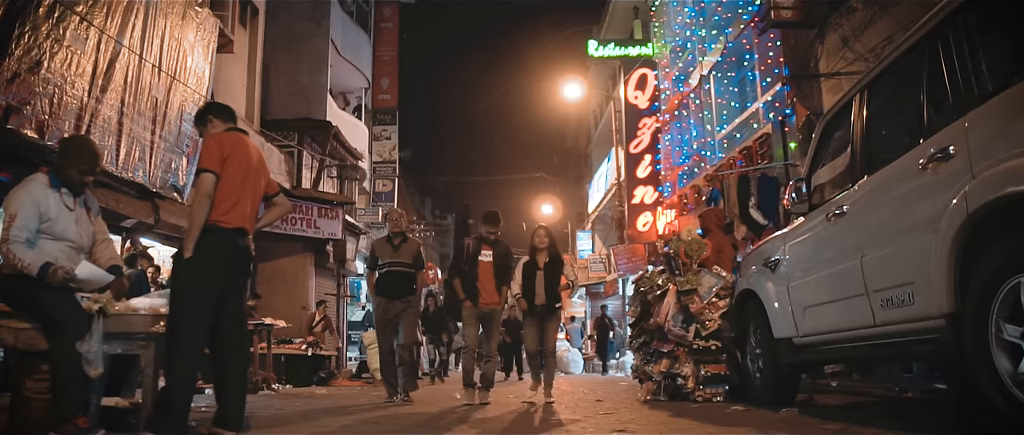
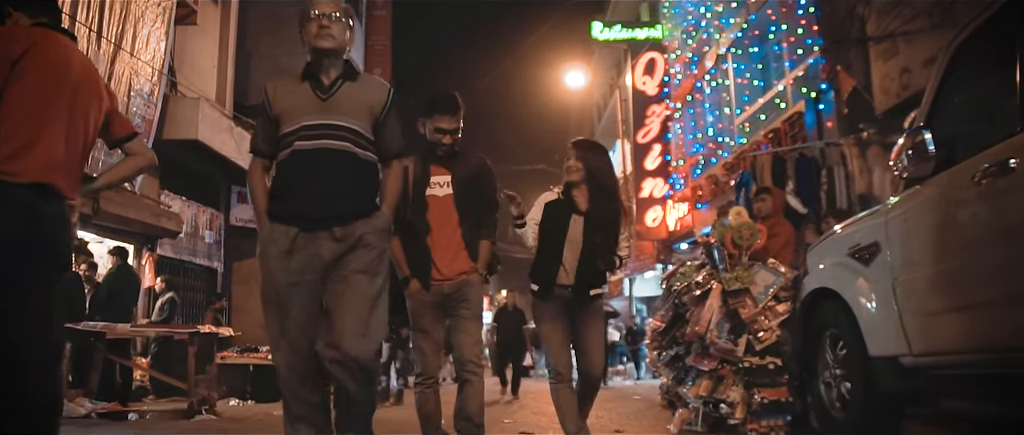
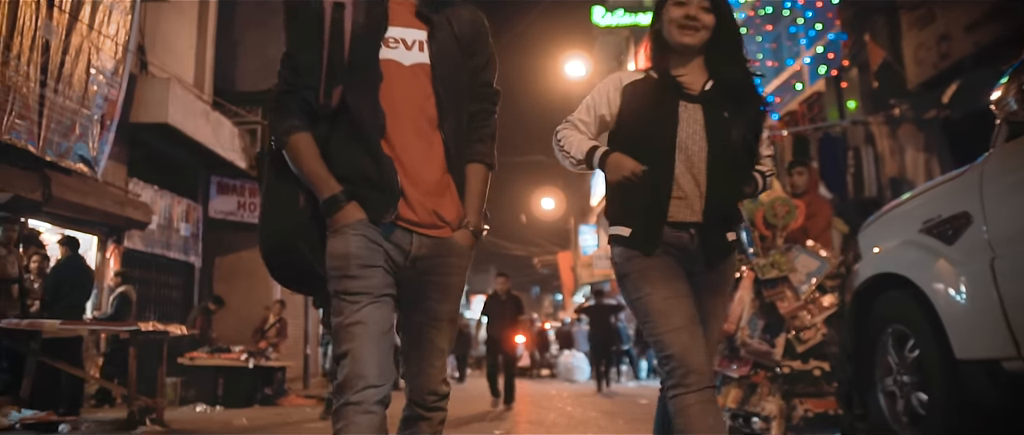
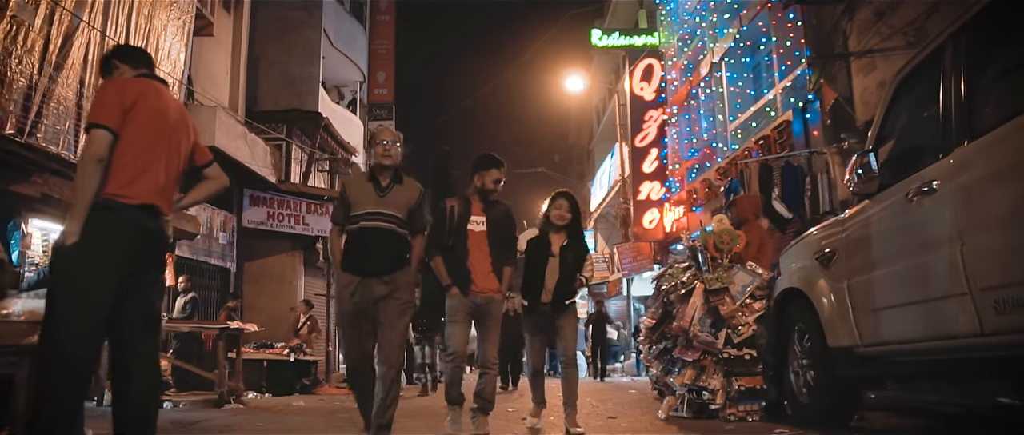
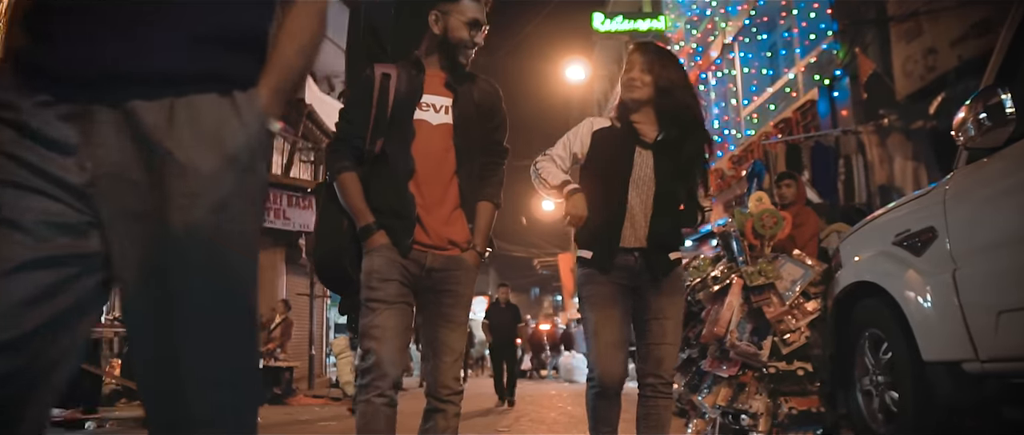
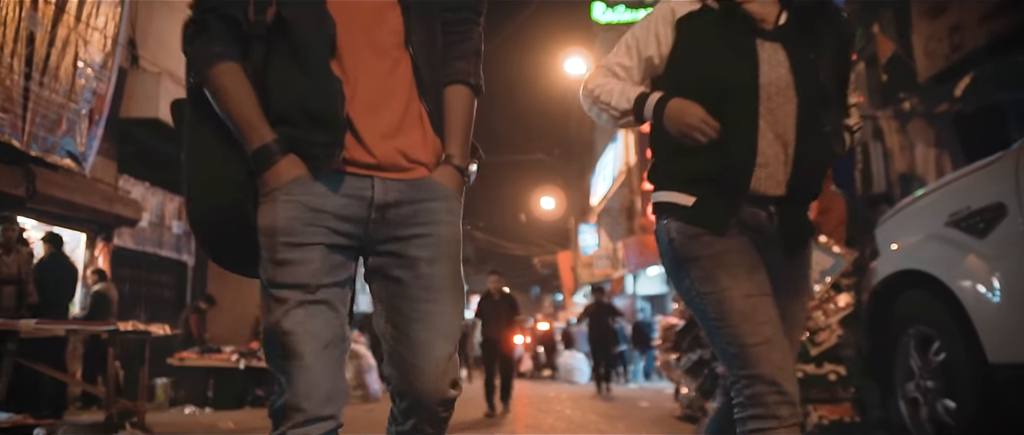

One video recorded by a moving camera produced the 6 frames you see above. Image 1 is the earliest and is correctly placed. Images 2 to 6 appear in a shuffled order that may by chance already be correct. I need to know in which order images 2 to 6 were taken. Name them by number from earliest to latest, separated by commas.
4, 2, 5, 3, 6
